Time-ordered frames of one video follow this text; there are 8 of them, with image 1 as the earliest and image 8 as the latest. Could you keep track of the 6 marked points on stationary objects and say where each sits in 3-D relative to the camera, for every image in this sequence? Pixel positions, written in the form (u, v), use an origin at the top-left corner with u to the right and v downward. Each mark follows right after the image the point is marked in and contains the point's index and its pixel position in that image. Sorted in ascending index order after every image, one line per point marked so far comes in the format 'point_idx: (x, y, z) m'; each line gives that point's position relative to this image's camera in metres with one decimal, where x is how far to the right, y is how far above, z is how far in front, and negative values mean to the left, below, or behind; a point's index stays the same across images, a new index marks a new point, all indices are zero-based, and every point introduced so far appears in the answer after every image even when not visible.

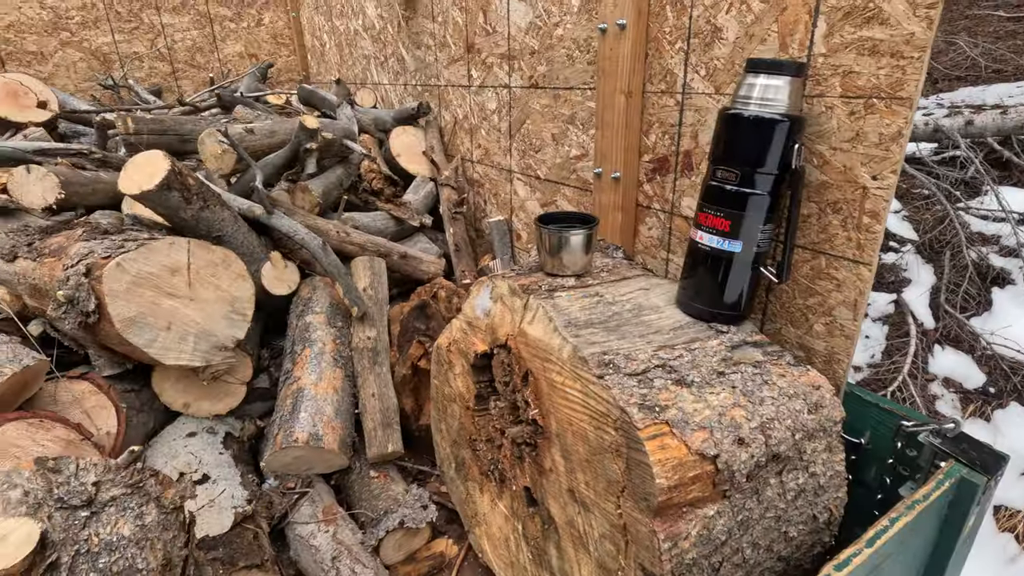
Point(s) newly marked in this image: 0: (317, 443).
0: (-0.7, -0.6, +1.9) m
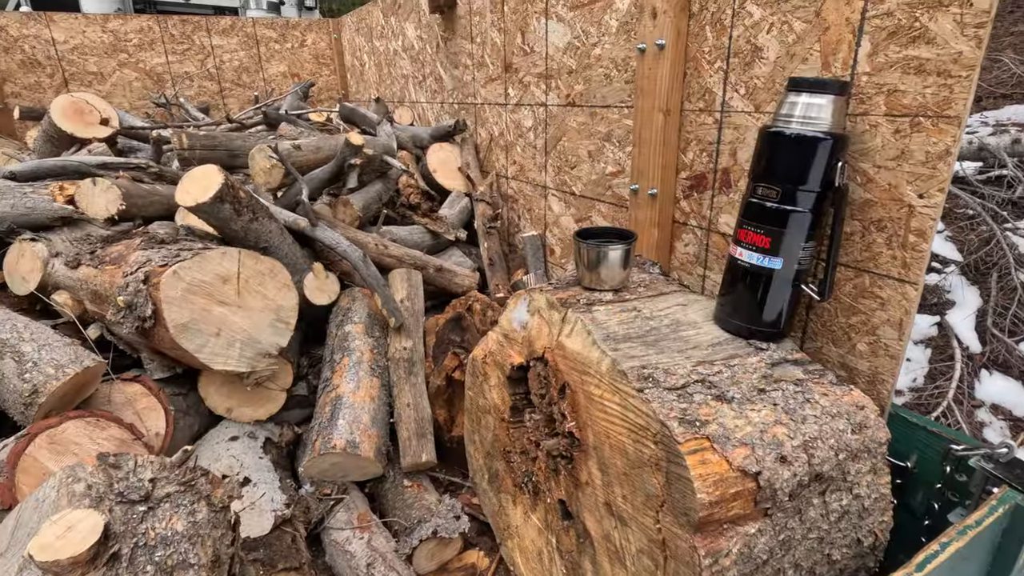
0: (-0.6, -0.6, +2.0) m
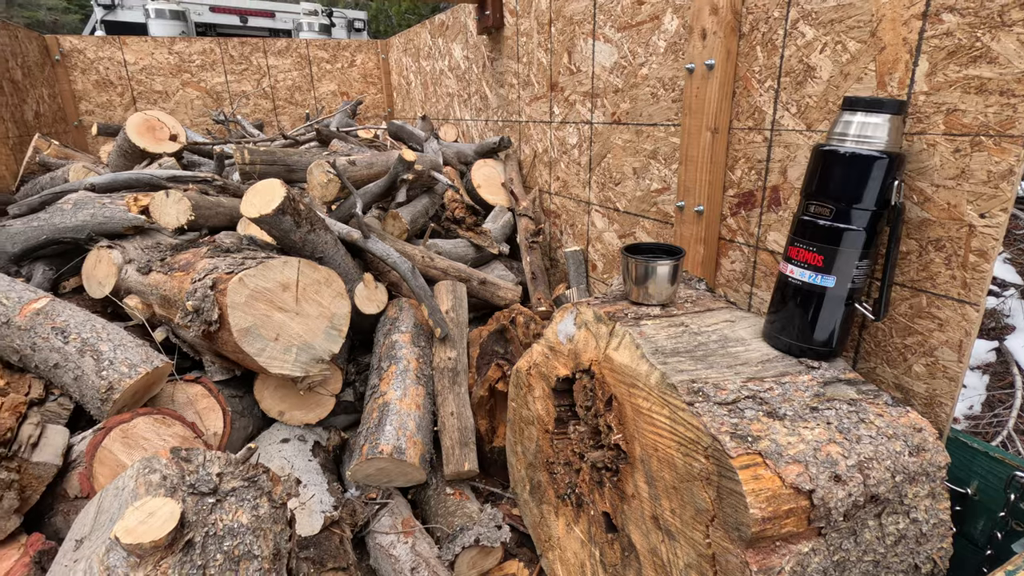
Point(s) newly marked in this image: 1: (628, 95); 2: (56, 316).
0: (-0.4, -0.6, +2.0) m
1: (+0.5, +0.9, +2.5) m
2: (-1.6, -0.1, +1.9) m
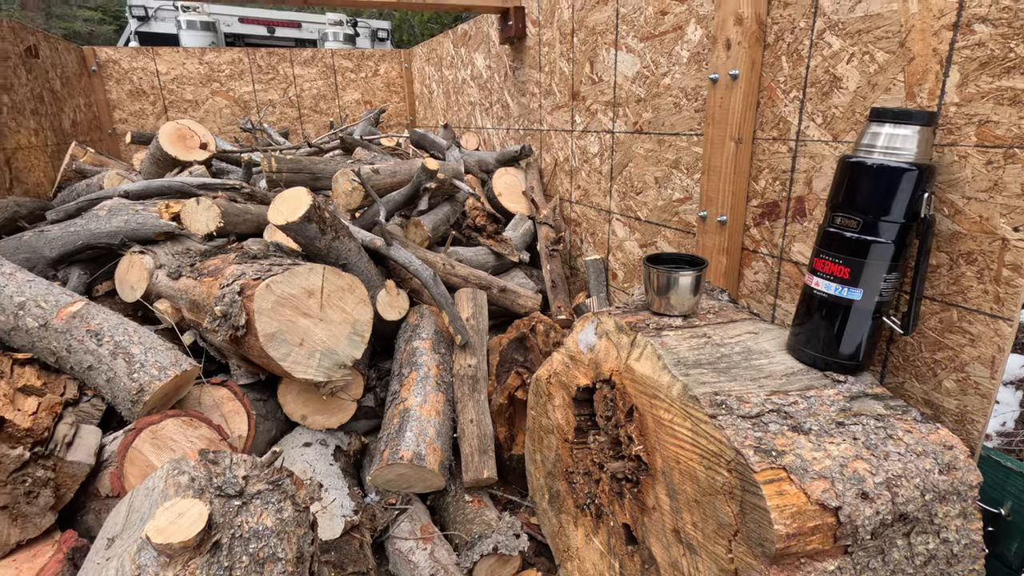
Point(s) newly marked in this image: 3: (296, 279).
0: (-0.4, -0.7, +2.0) m
1: (+0.6, +0.8, +2.5) m
2: (-1.6, -0.1, +2.0) m
3: (-0.8, 0.0, +2.0) m
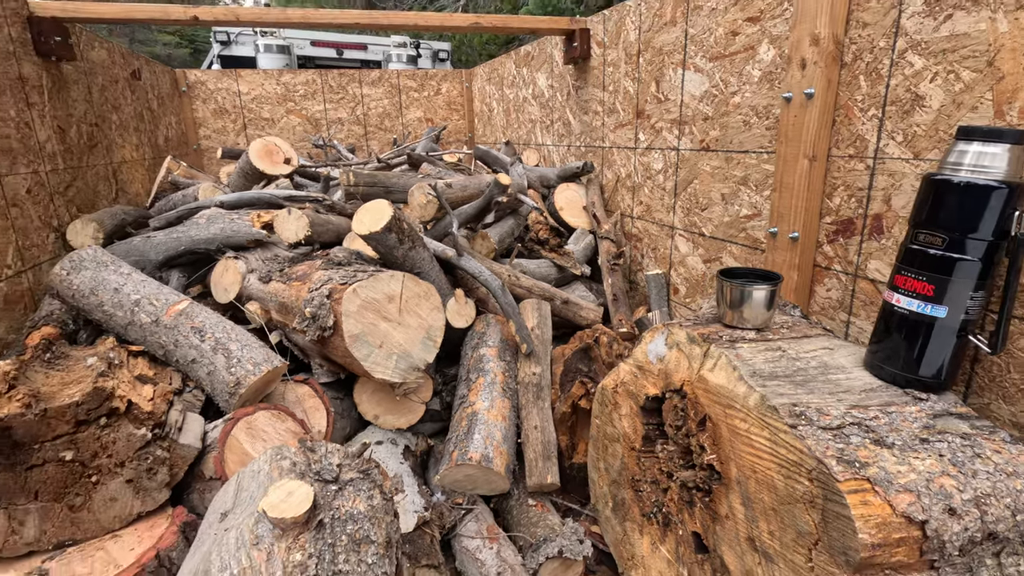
0: (-0.1, -0.7, +2.1) m
1: (+1.0, +0.8, +2.5) m
2: (-1.3, -0.1, +2.2) m
3: (-0.5, 0.0, +2.2) m
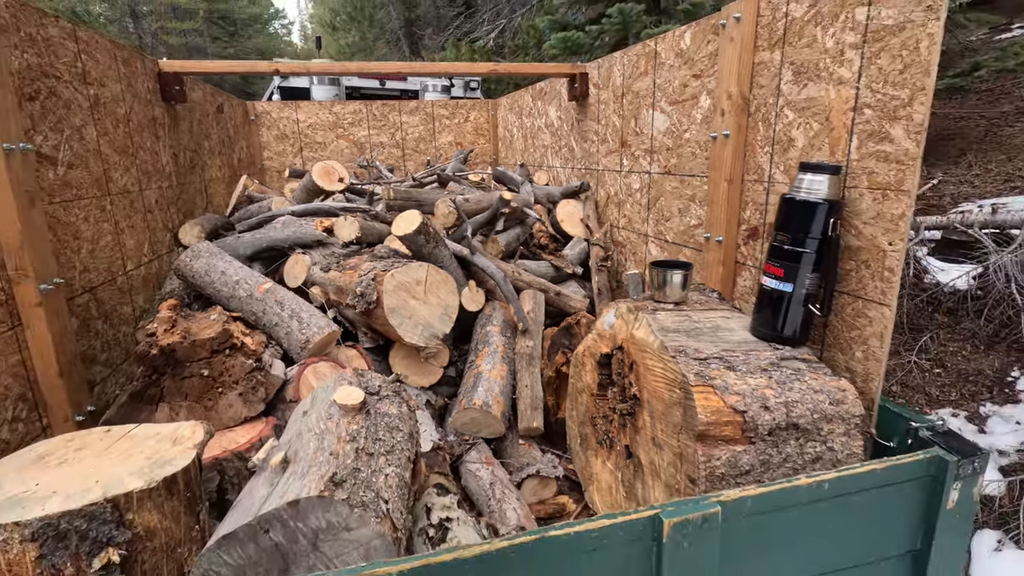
0: (-0.1, -0.6, +2.8) m
1: (+1.0, +0.8, +3.2) m
2: (-1.3, 0.0, +3.0) m
3: (-0.6, +0.1, +2.9) m
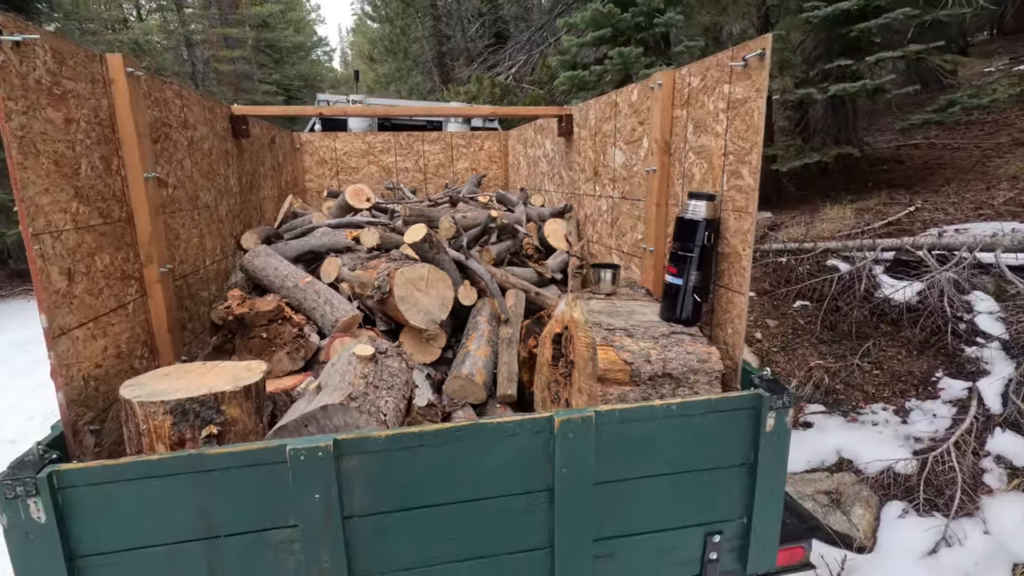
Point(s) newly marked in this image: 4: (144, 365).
0: (-0.3, -0.6, +3.7) m
1: (+0.9, +0.8, +4.0) m
2: (-1.4, 0.0, +3.9) m
3: (-0.7, +0.1, +3.8) m
4: (-2.0, -0.4, +2.9) m
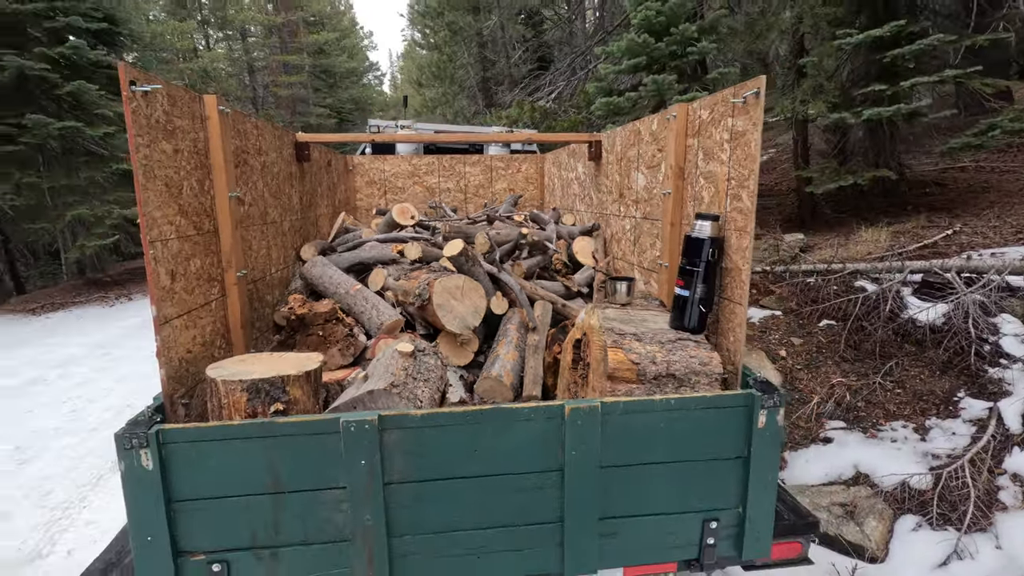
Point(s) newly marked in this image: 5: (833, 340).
0: (-0.1, -0.7, +4.0) m
1: (+1.1, +0.7, +4.4) m
2: (-1.2, 0.0, +4.4) m
3: (-0.5, +0.1, +4.3) m
4: (-1.9, -0.4, +3.4) m
5: (+3.6, -0.6, +5.9) m
